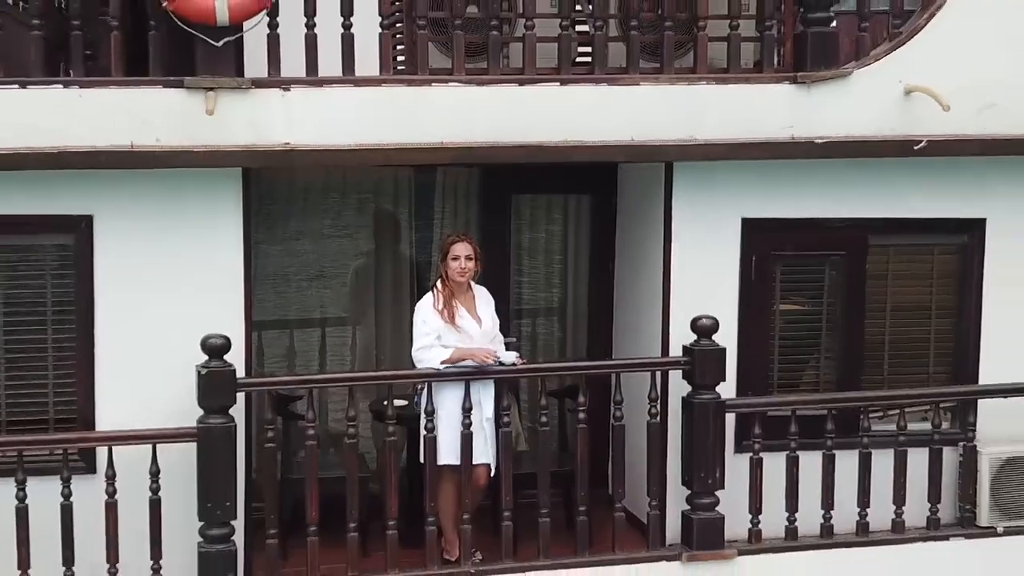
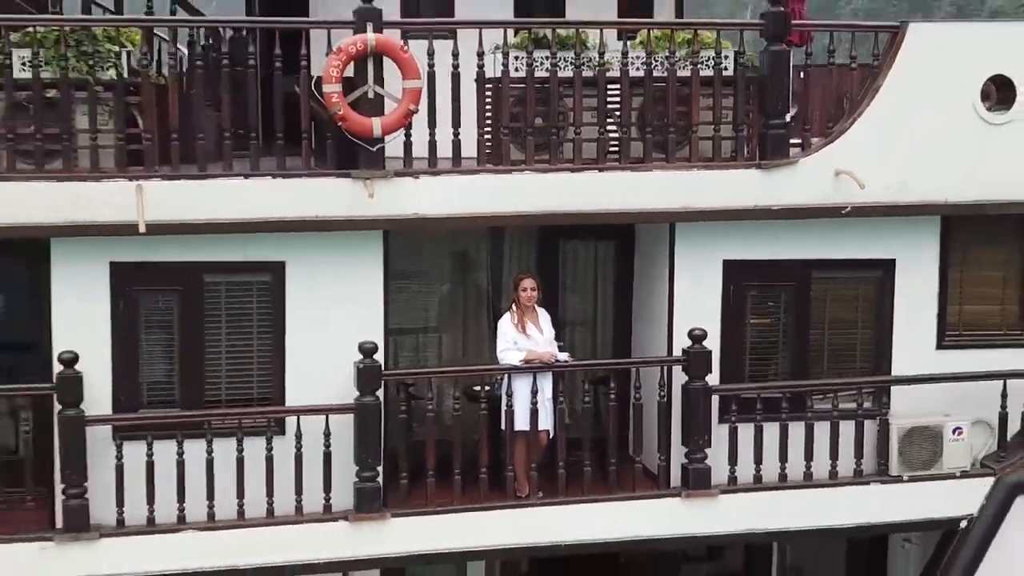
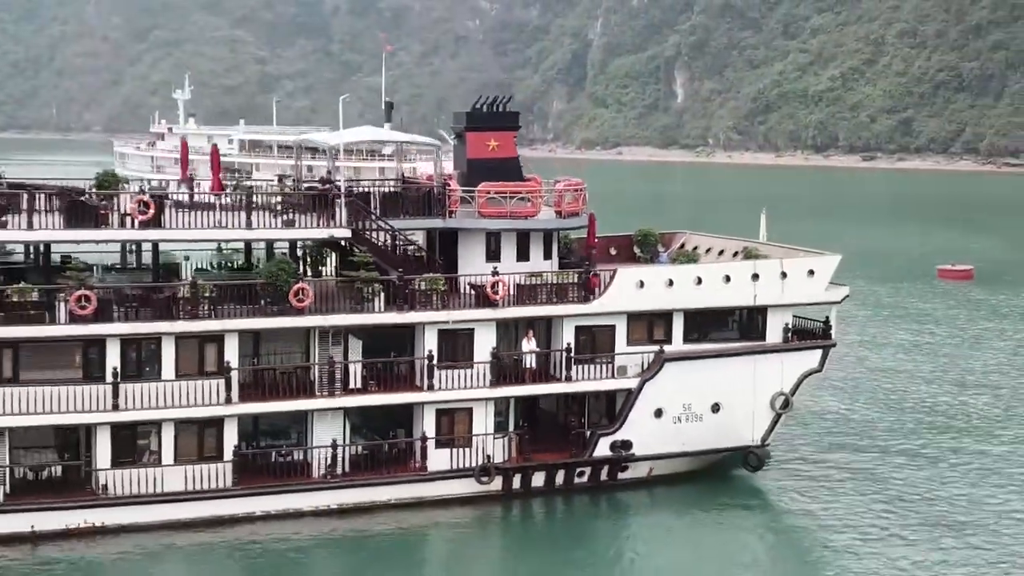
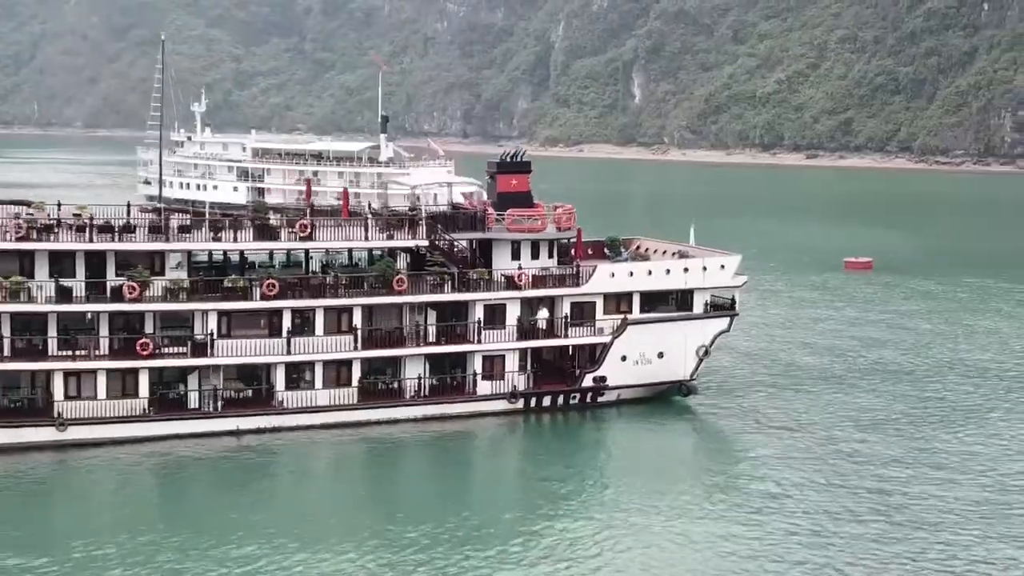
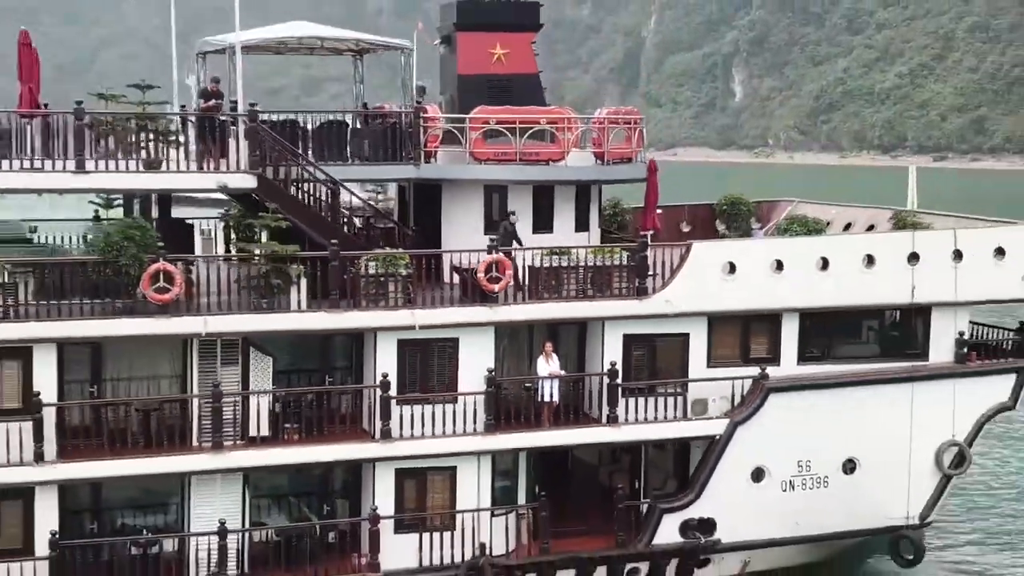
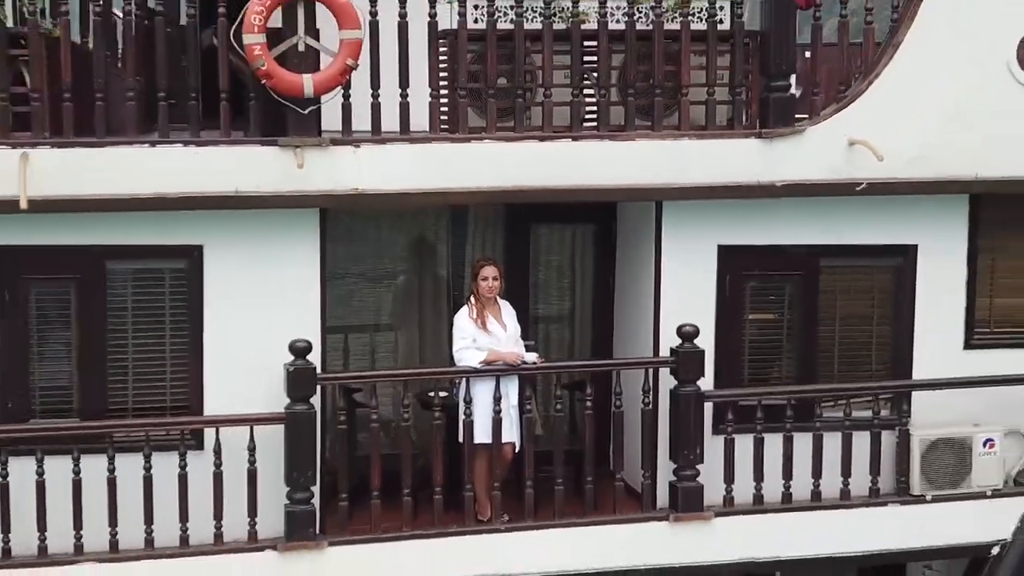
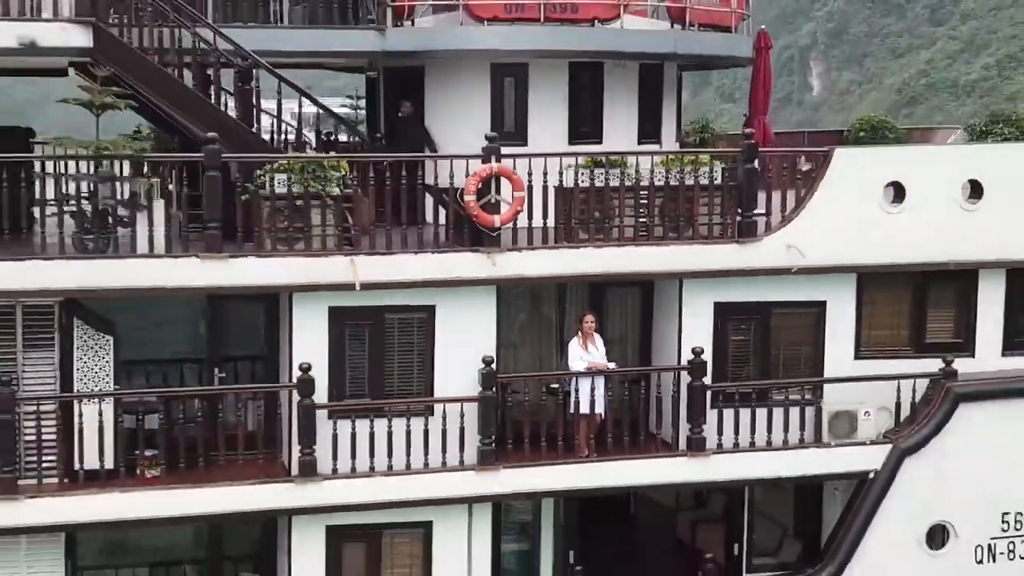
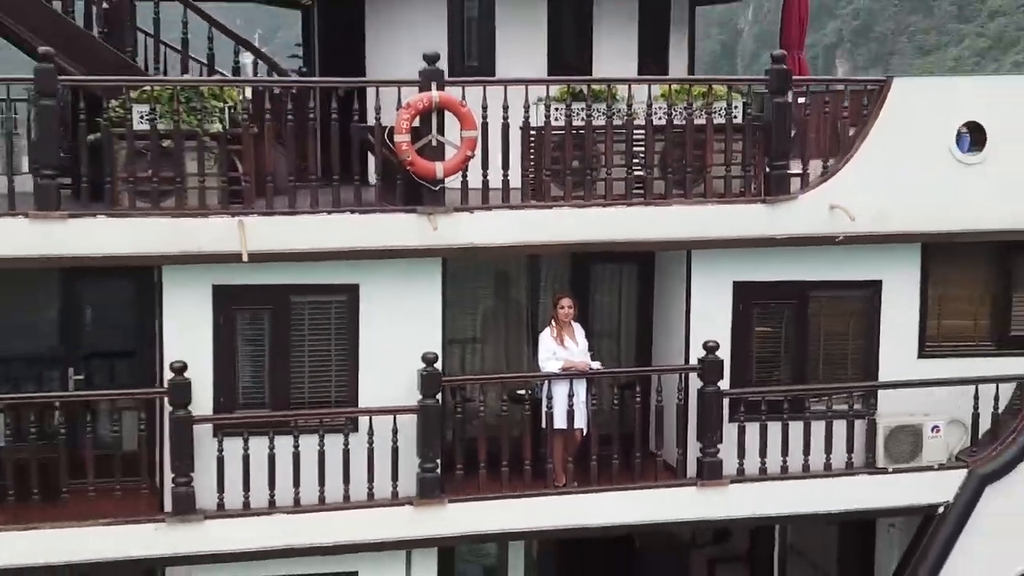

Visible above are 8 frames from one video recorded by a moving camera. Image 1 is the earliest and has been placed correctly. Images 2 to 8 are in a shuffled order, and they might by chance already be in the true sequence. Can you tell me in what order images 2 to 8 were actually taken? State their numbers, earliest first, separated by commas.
6, 2, 8, 7, 5, 3, 4
